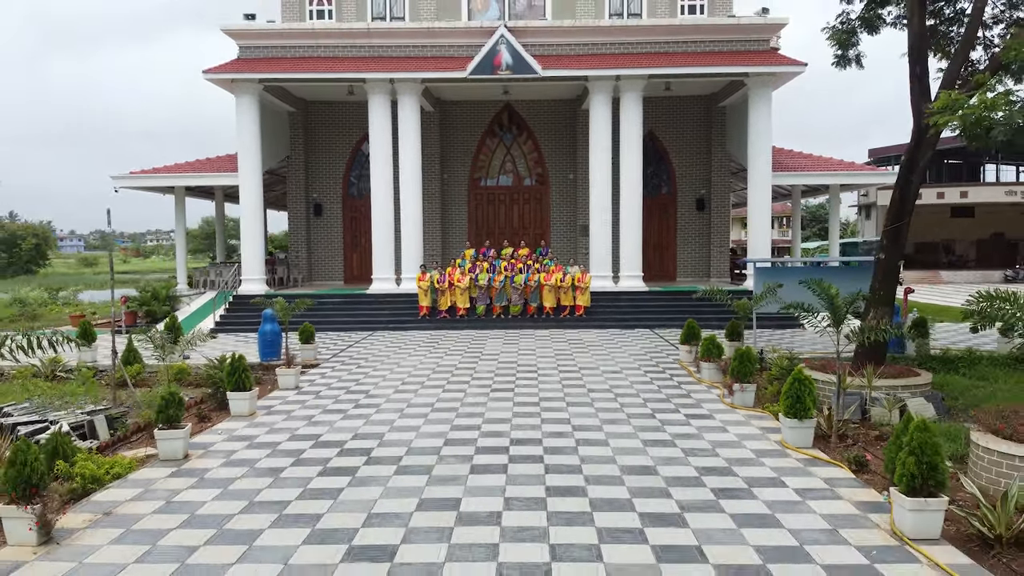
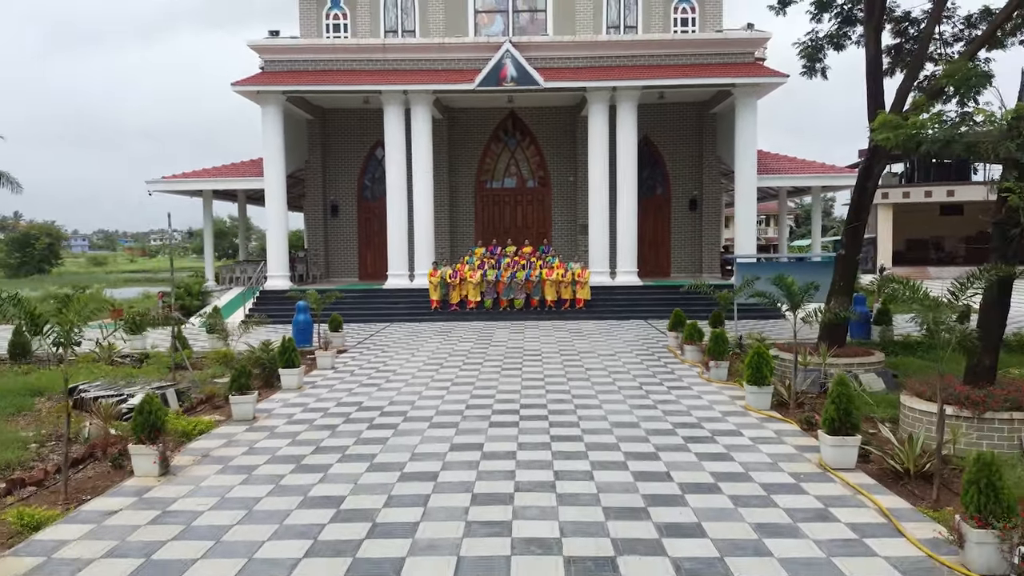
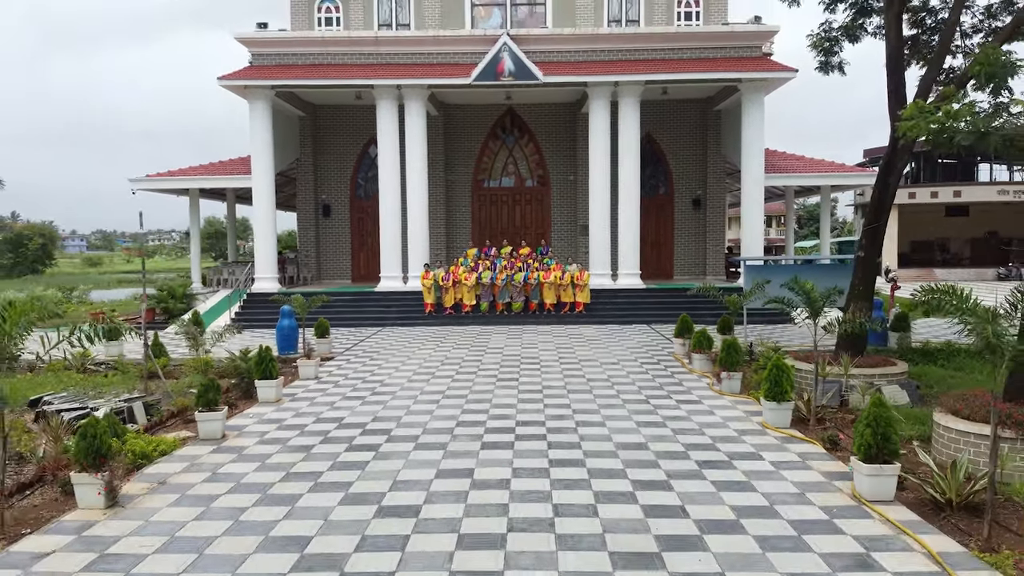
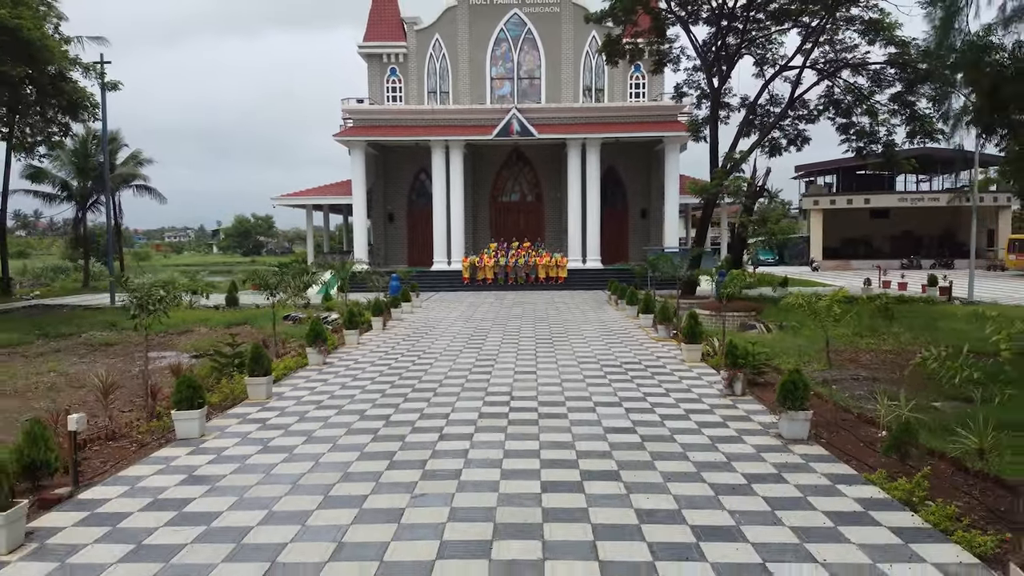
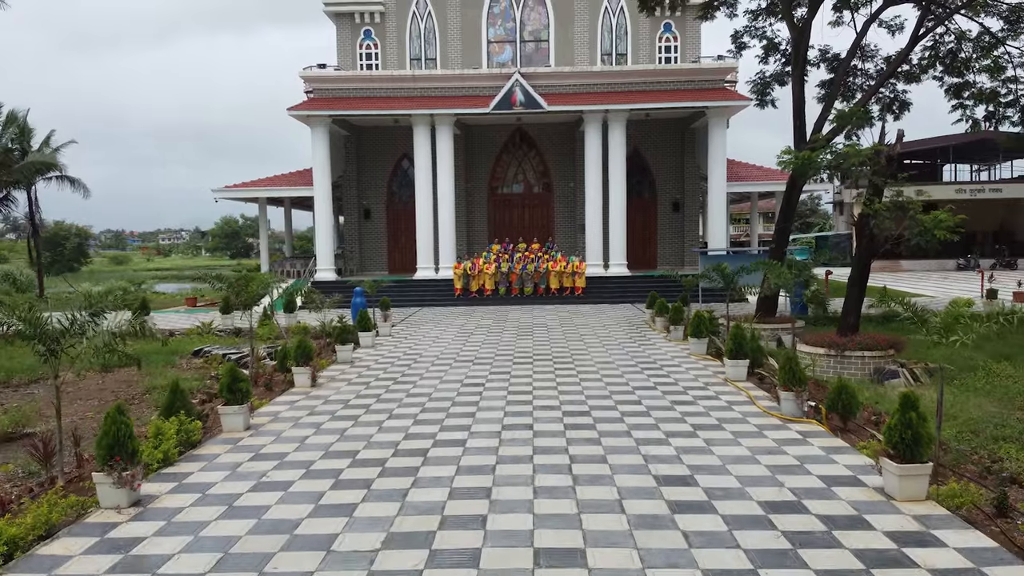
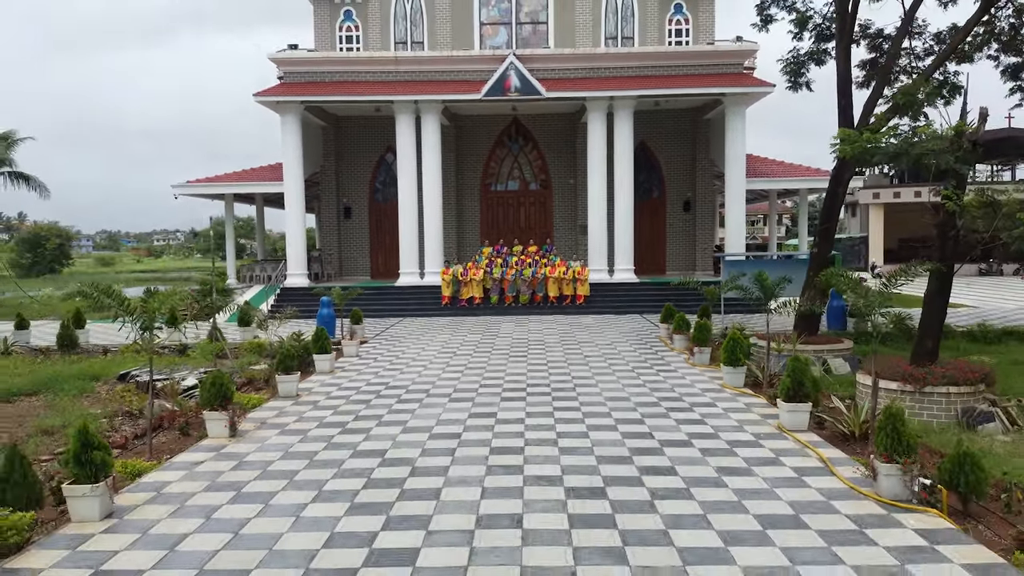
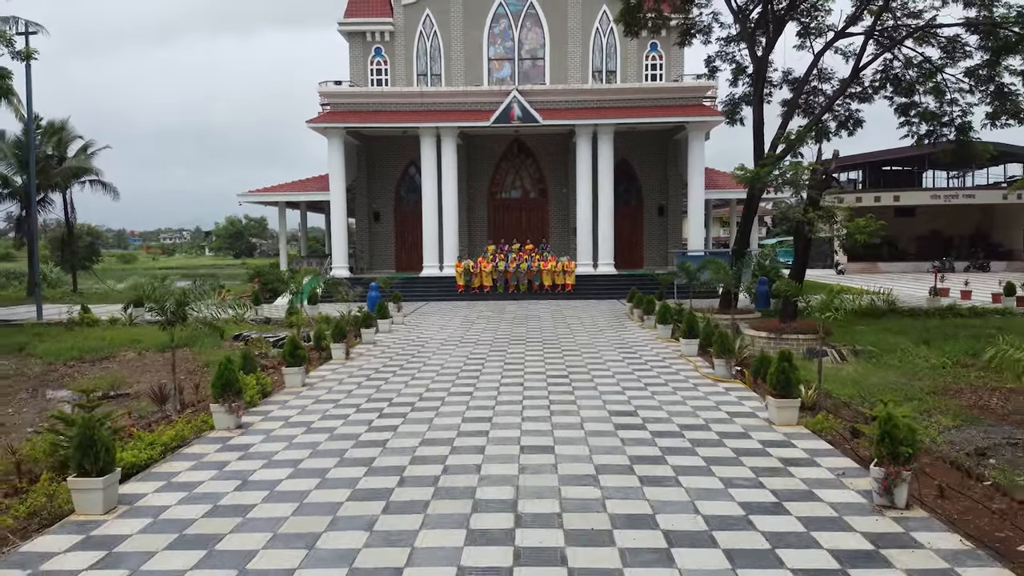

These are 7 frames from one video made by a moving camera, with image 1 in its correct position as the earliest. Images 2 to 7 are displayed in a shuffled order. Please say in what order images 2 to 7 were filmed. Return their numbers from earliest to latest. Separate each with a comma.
3, 2, 6, 5, 7, 4
